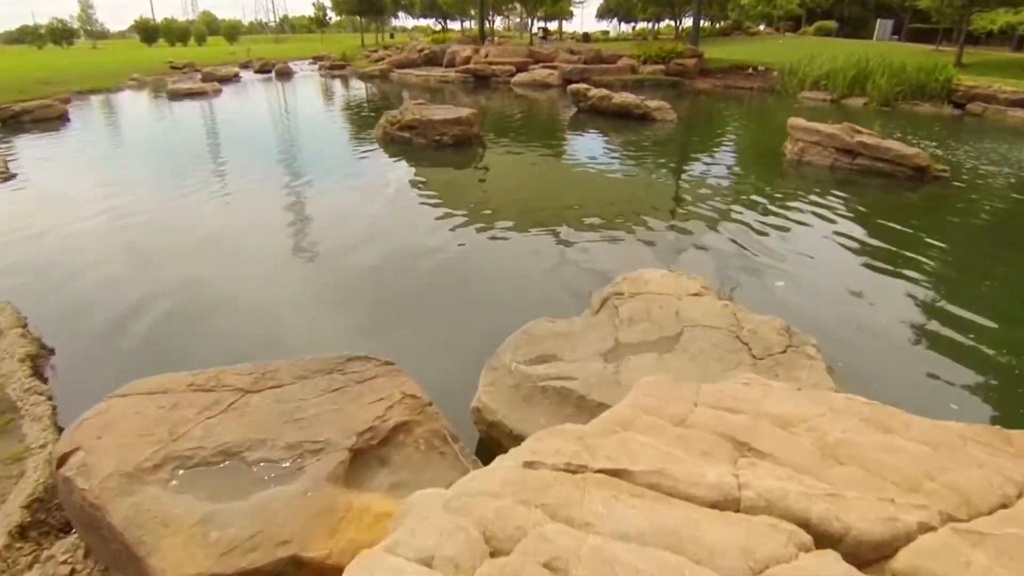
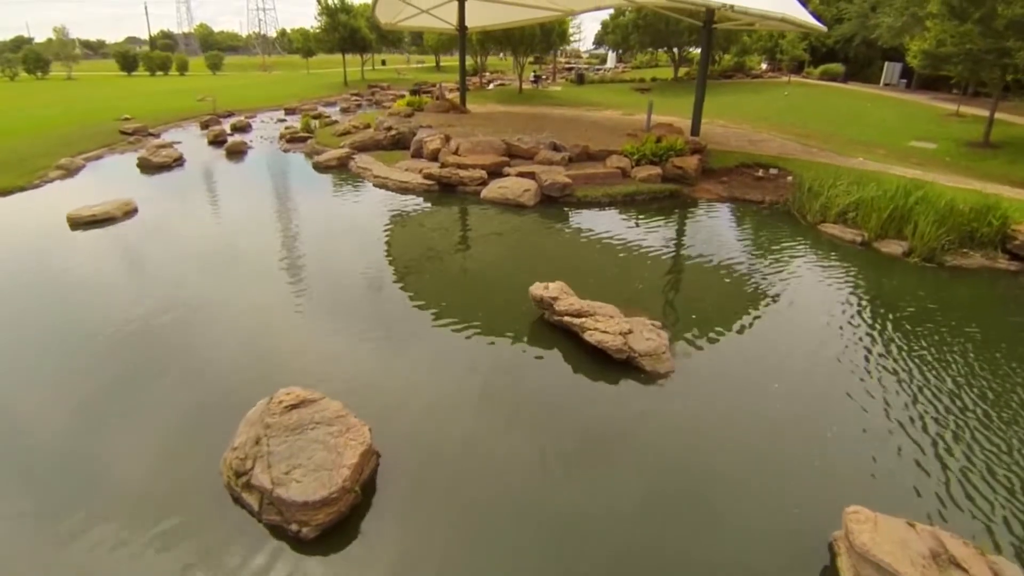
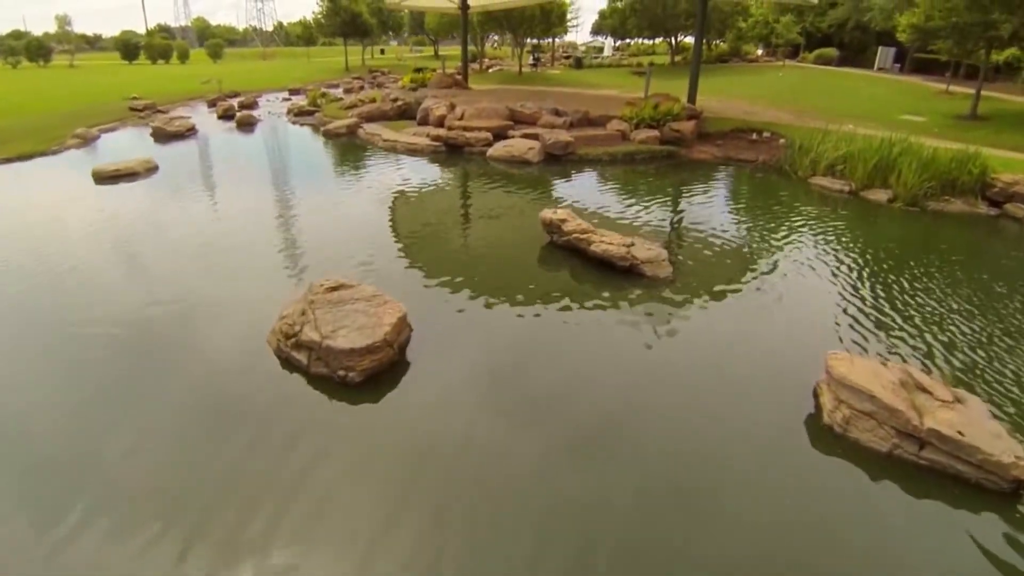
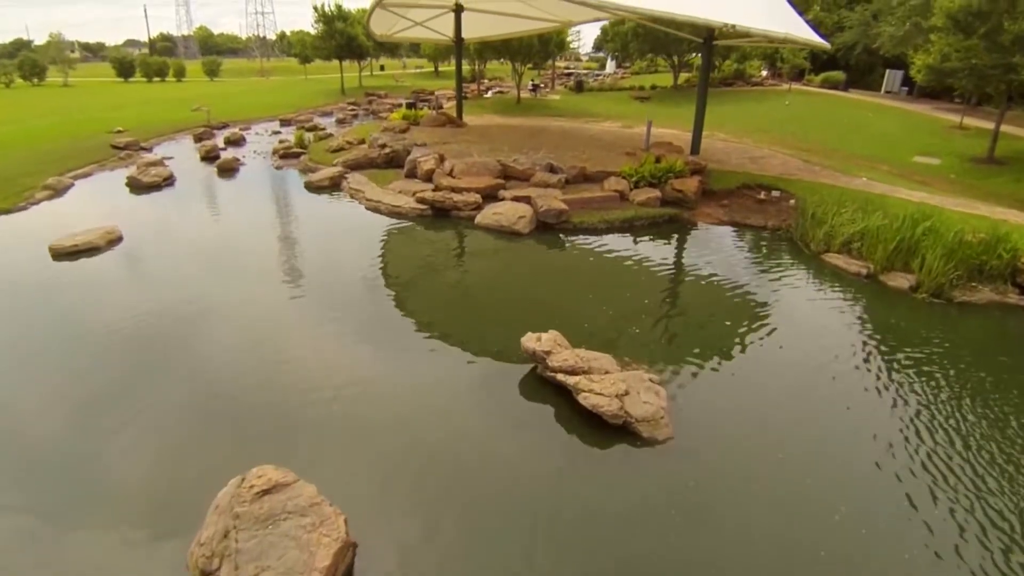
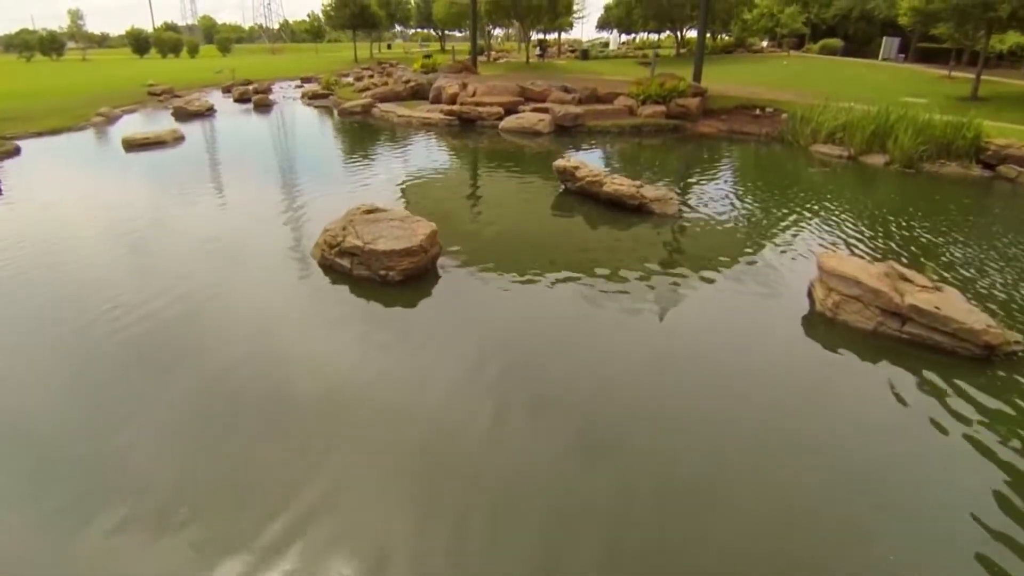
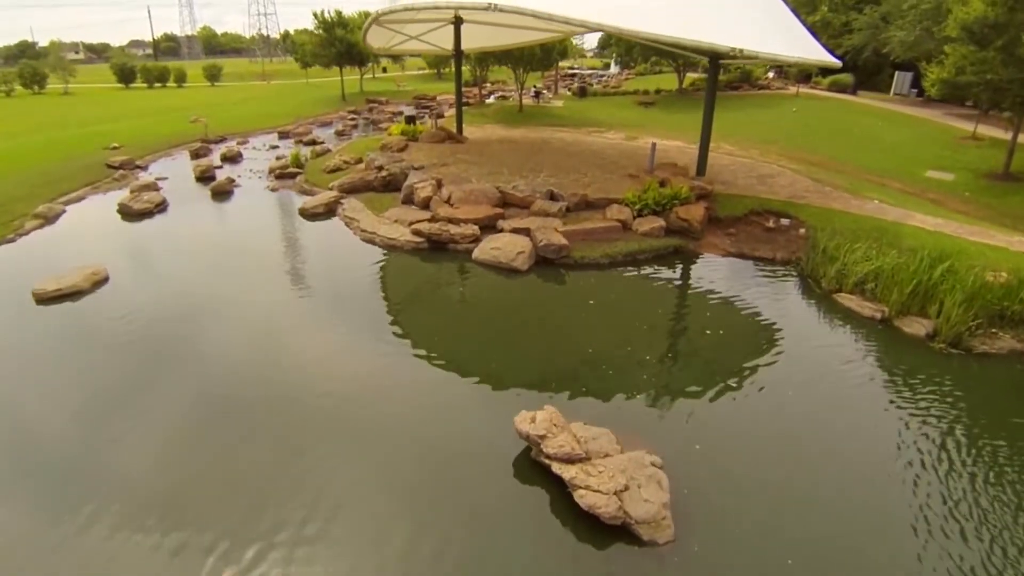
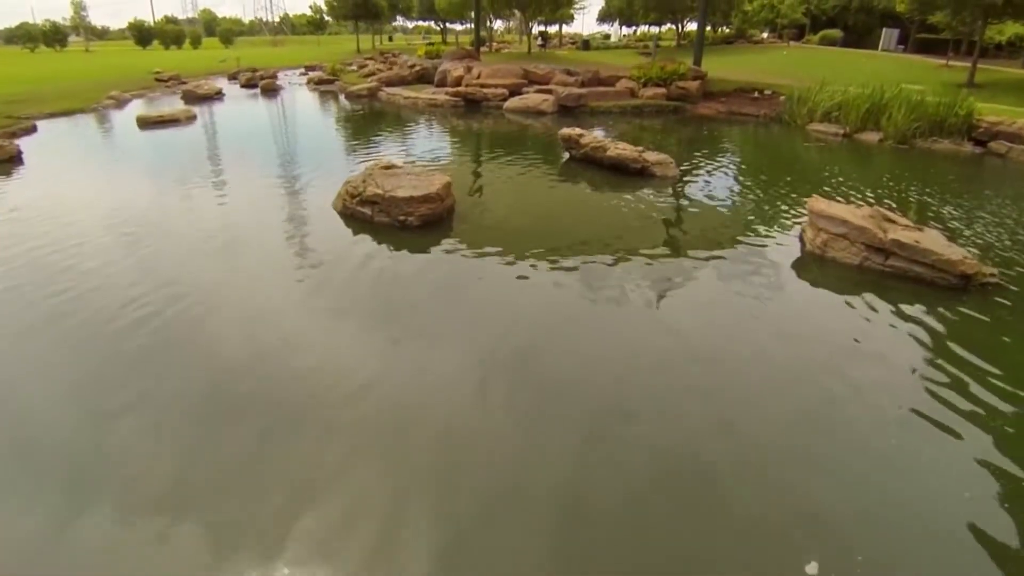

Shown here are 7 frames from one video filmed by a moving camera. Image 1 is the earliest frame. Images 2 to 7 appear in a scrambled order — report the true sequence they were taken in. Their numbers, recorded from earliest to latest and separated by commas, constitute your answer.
7, 5, 3, 2, 4, 6
